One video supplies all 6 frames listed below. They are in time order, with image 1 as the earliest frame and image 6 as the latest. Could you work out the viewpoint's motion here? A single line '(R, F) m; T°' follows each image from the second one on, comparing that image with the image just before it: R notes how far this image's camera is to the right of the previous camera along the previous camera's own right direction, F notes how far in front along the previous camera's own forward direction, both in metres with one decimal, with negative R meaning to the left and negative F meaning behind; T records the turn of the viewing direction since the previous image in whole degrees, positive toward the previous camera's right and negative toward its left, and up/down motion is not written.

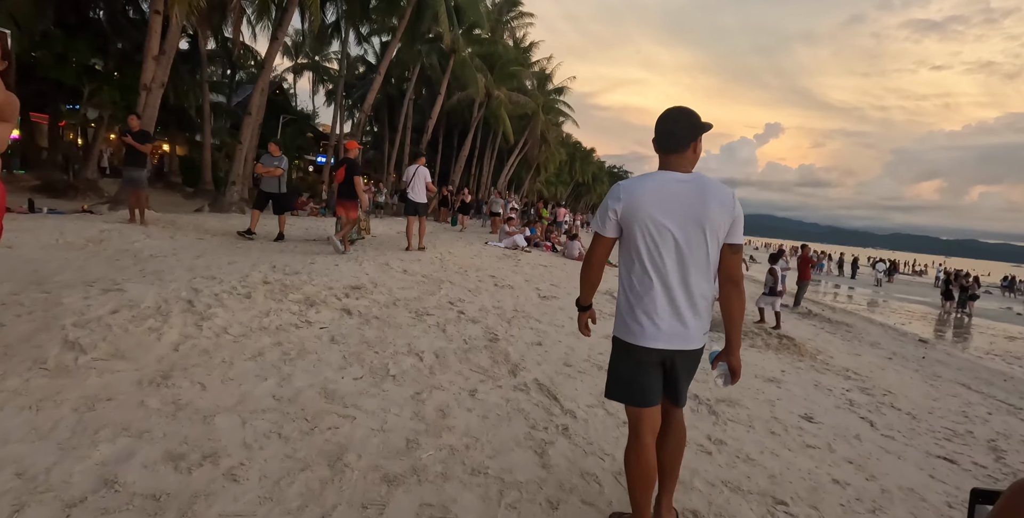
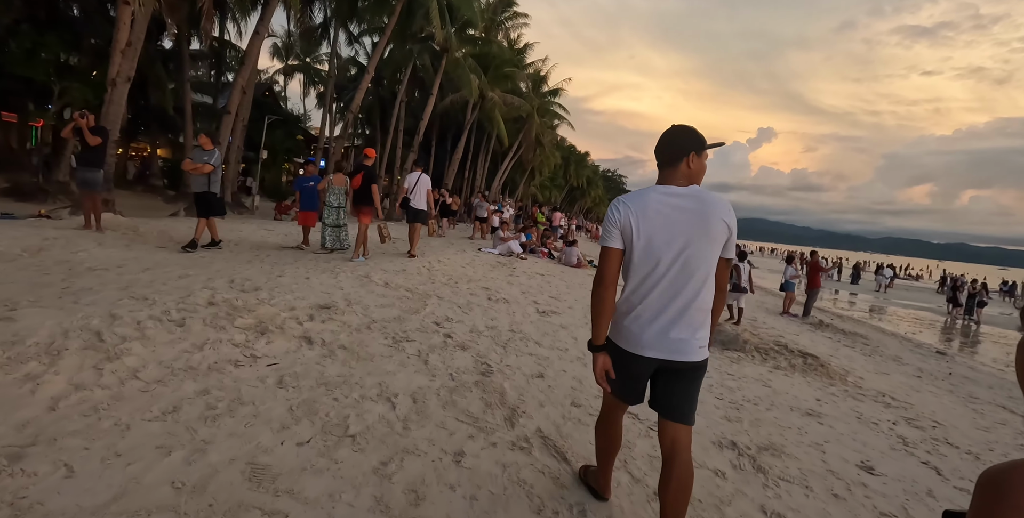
(0.0, +0.8) m; +1°
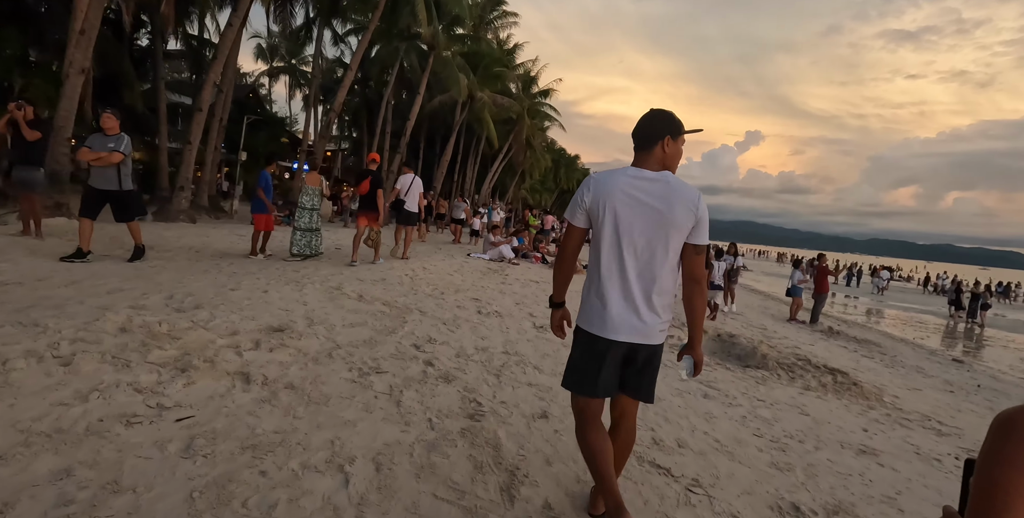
(0.0, +0.8) m; +1°
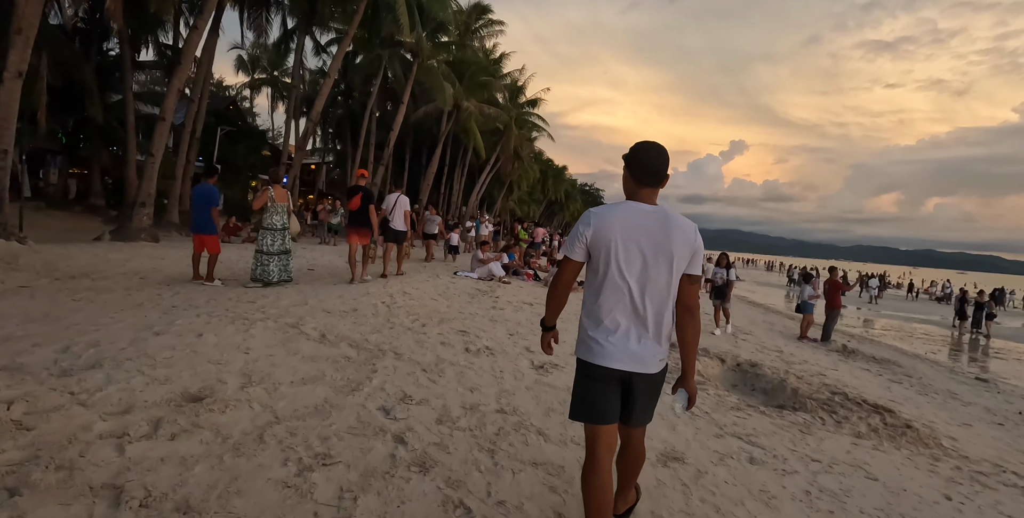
(0.0, +0.9) m; +1°
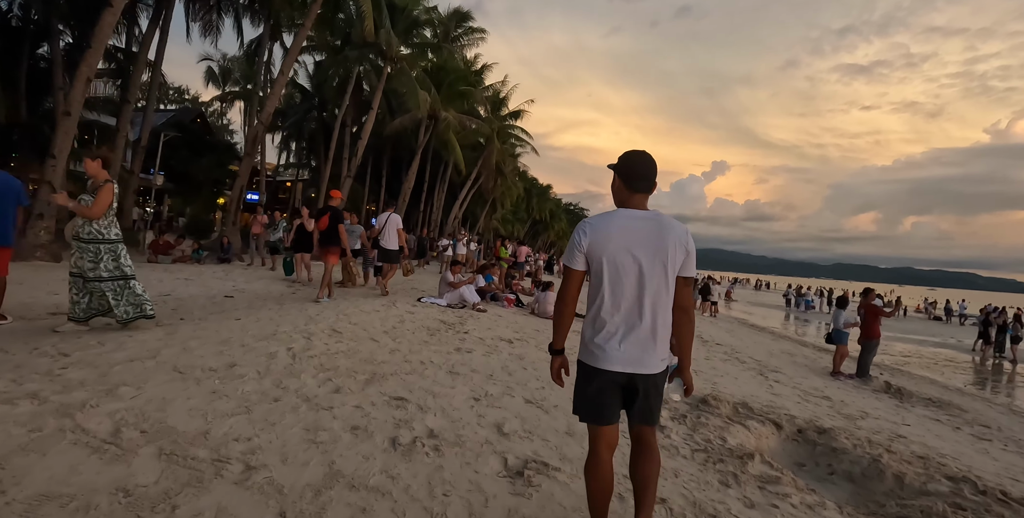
(+0.2, +2.0) m; +2°
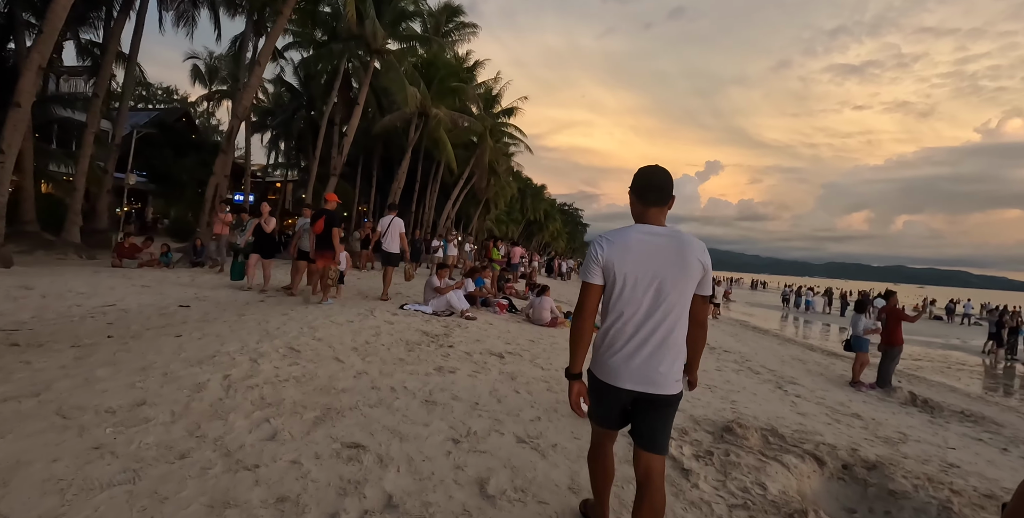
(+0.1, +0.8) m; +1°
